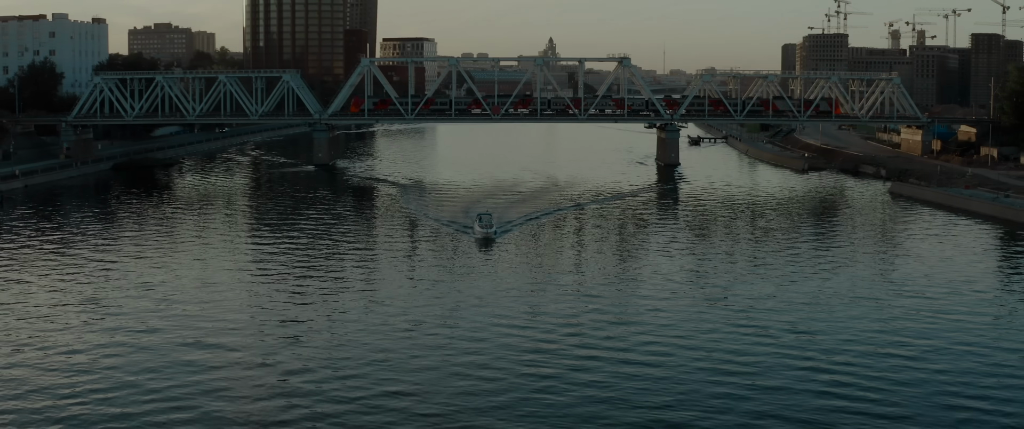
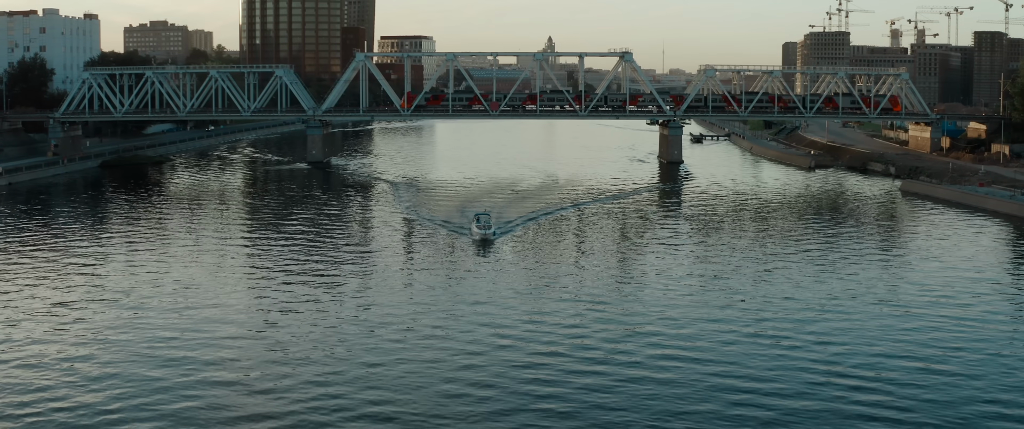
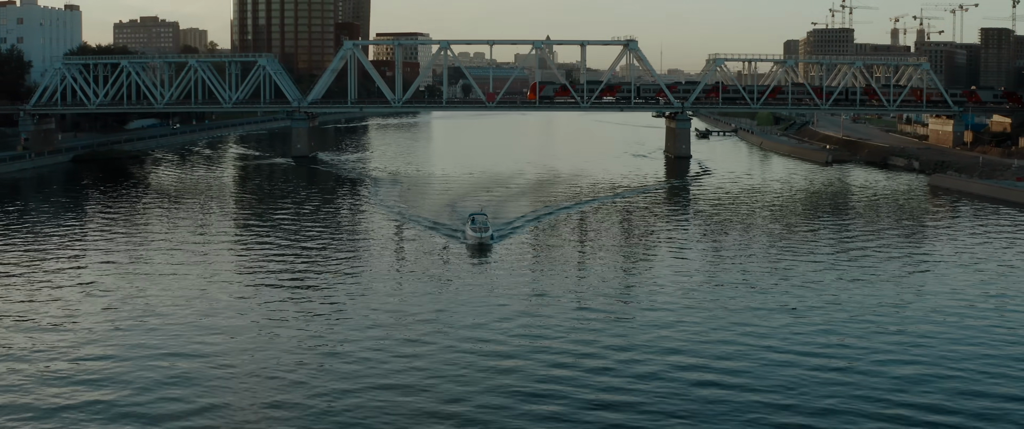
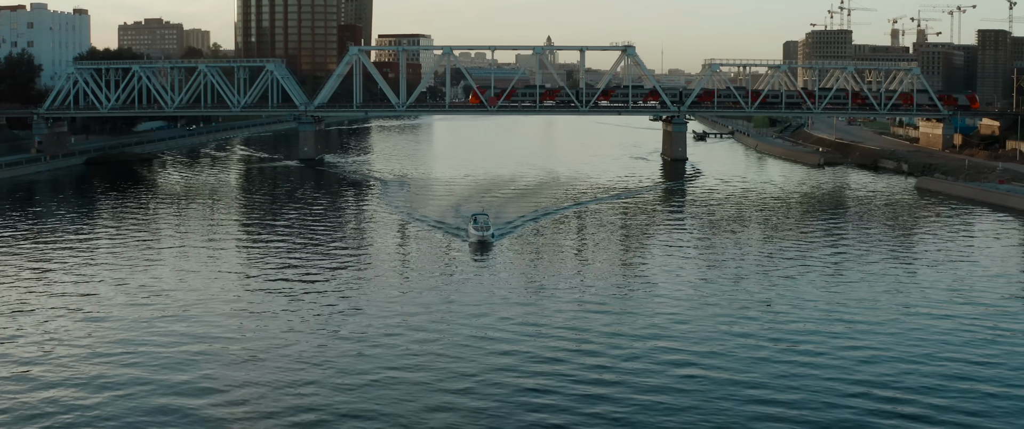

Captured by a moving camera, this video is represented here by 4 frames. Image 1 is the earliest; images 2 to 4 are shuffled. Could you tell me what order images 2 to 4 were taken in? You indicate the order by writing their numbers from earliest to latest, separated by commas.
2, 4, 3
